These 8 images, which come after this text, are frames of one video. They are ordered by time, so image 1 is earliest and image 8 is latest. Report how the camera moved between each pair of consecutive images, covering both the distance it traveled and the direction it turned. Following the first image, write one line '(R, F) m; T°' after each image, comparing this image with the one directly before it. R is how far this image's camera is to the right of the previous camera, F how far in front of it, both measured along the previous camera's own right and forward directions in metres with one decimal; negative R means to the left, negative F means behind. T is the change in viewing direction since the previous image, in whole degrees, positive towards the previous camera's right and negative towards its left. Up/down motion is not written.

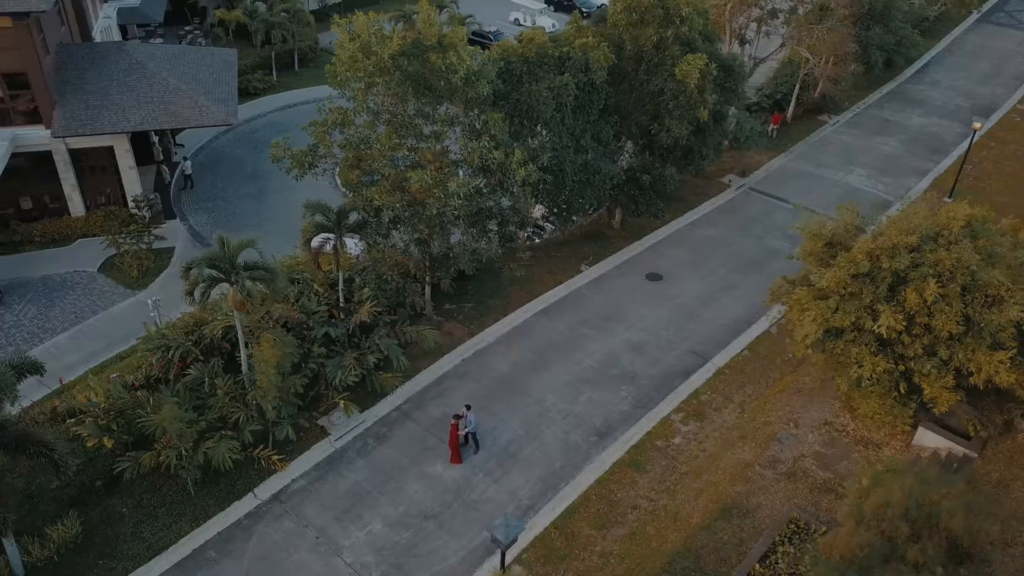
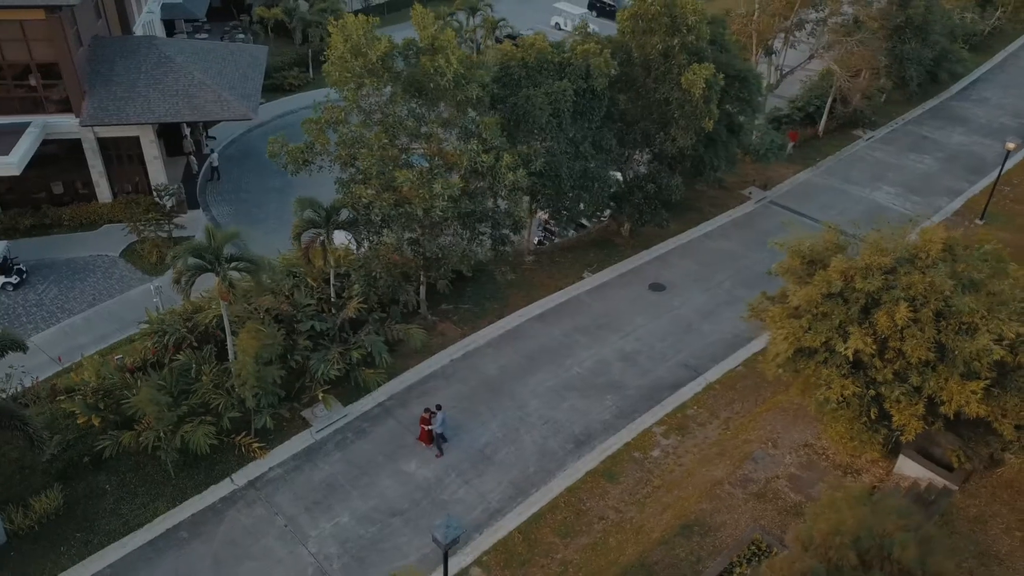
(+1.6, 0.0) m; -4°
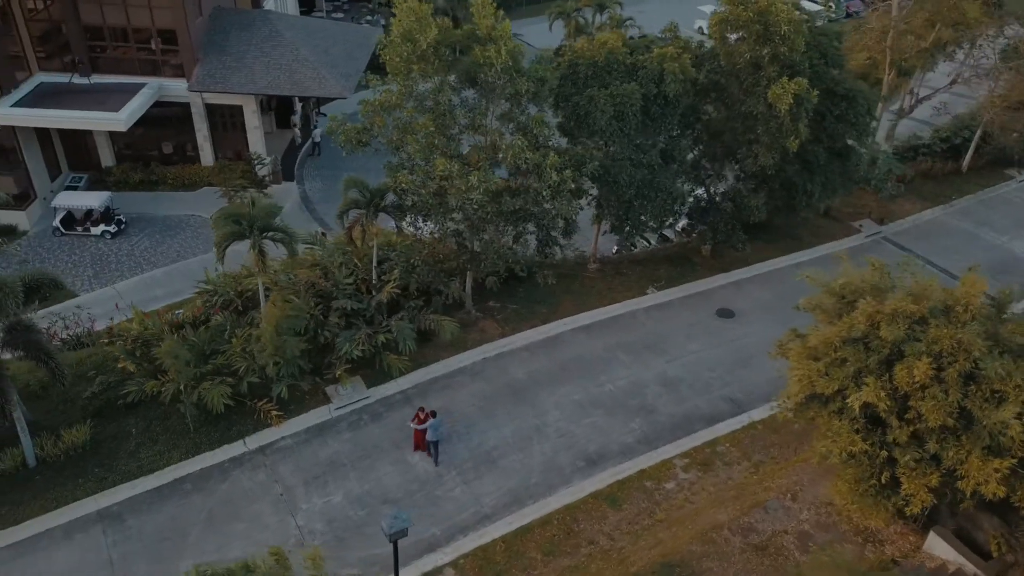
(+2.6, +0.8) m; -11°
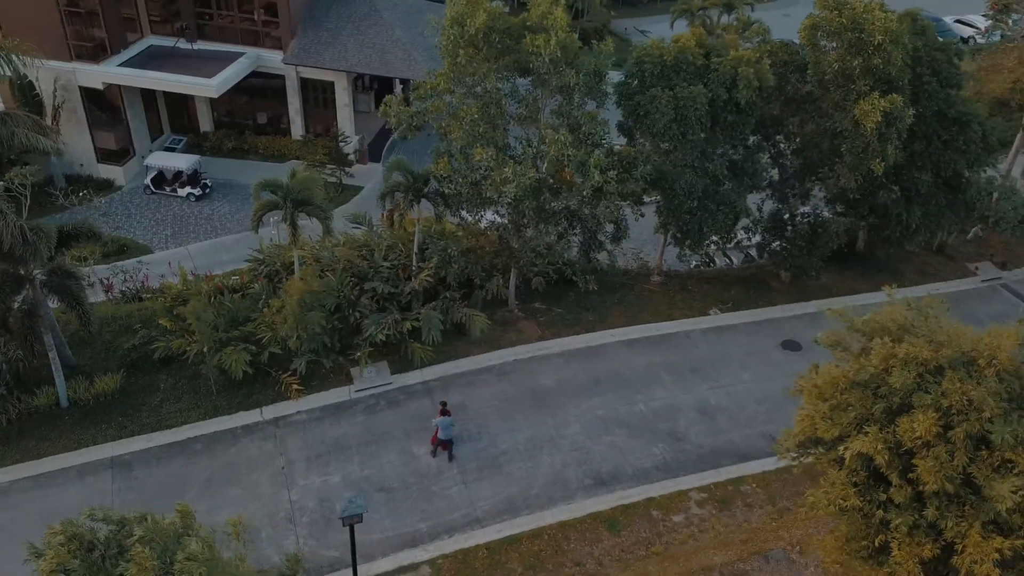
(+2.2, +0.9) m; -10°
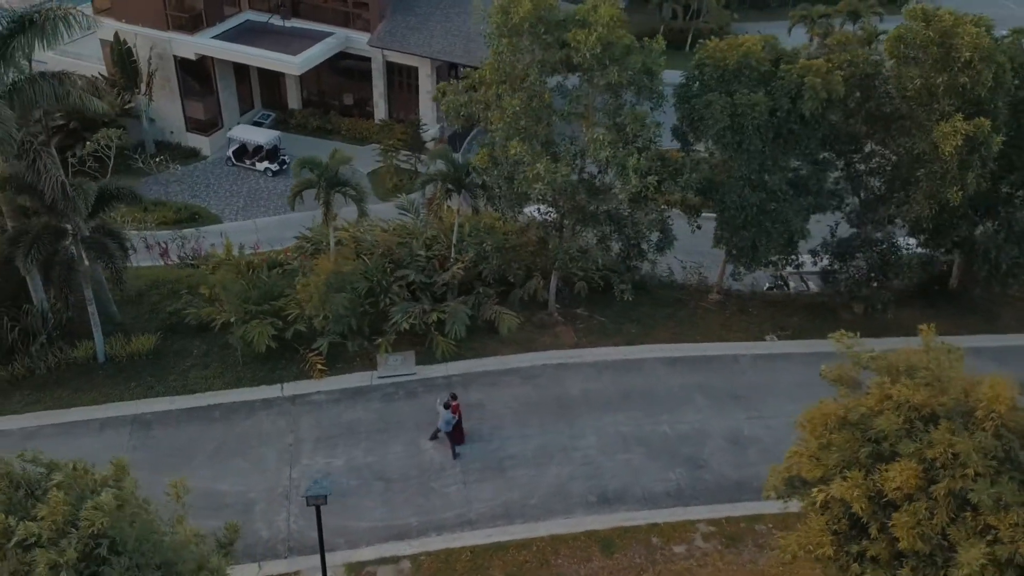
(+1.8, +0.7) m; -8°
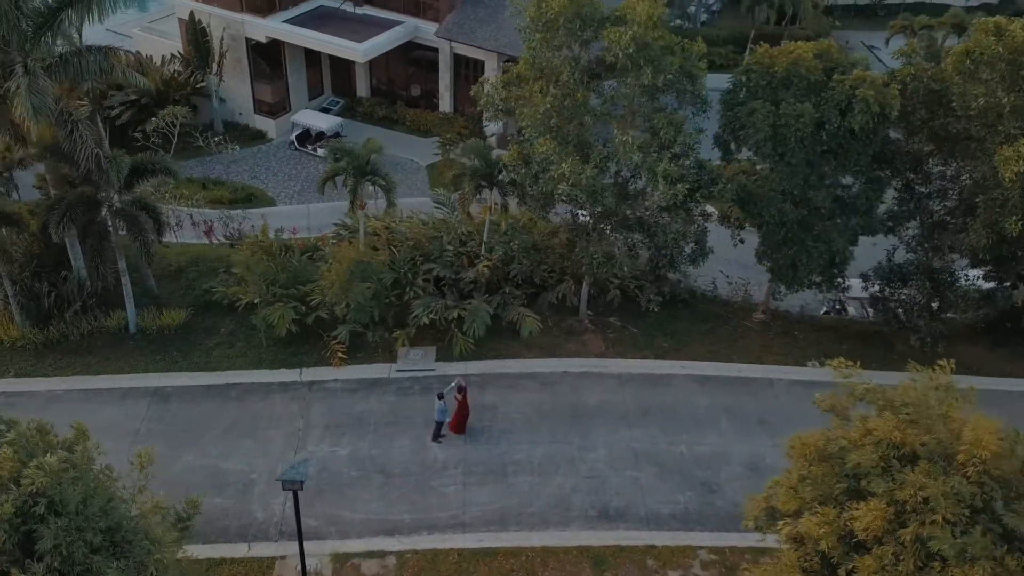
(+1.4, +0.5) m; -6°
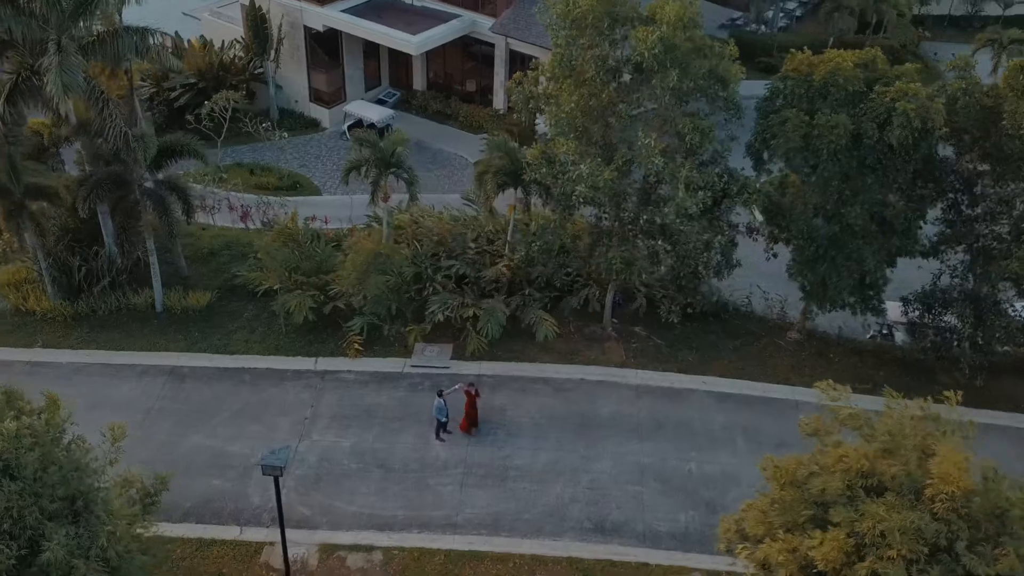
(+1.2, +0.4) m; -5°
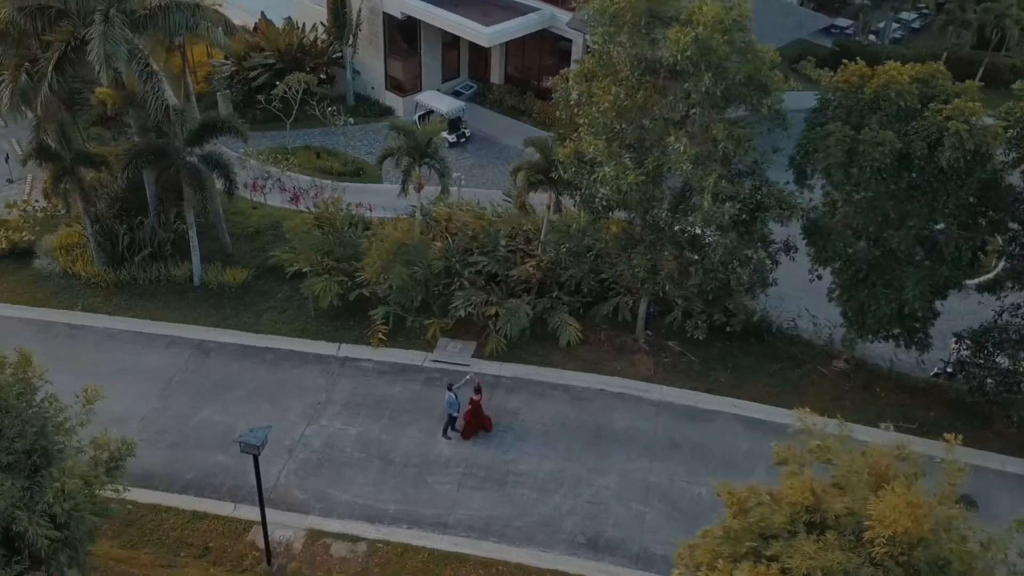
(+1.5, +0.5) m; -7°
